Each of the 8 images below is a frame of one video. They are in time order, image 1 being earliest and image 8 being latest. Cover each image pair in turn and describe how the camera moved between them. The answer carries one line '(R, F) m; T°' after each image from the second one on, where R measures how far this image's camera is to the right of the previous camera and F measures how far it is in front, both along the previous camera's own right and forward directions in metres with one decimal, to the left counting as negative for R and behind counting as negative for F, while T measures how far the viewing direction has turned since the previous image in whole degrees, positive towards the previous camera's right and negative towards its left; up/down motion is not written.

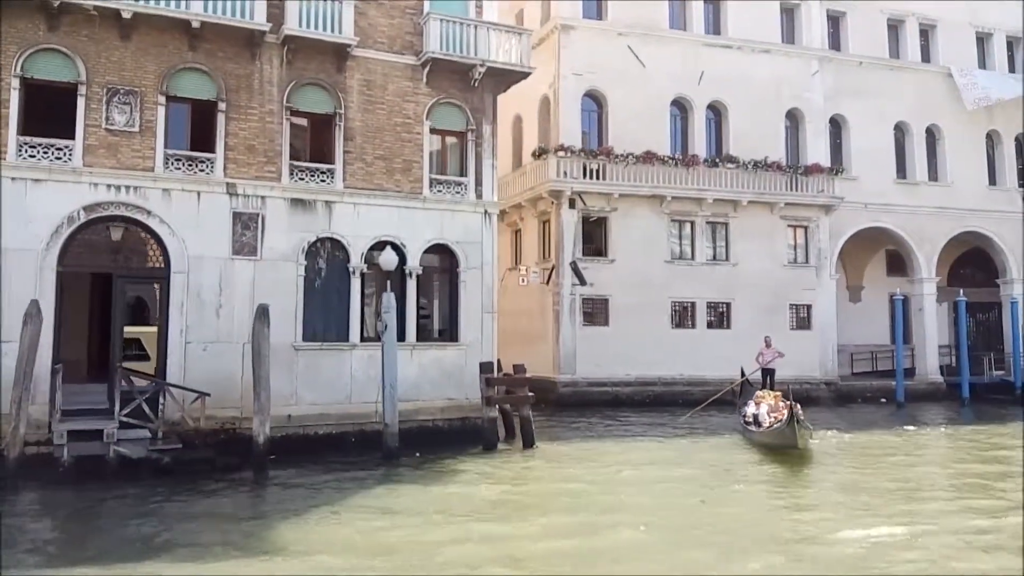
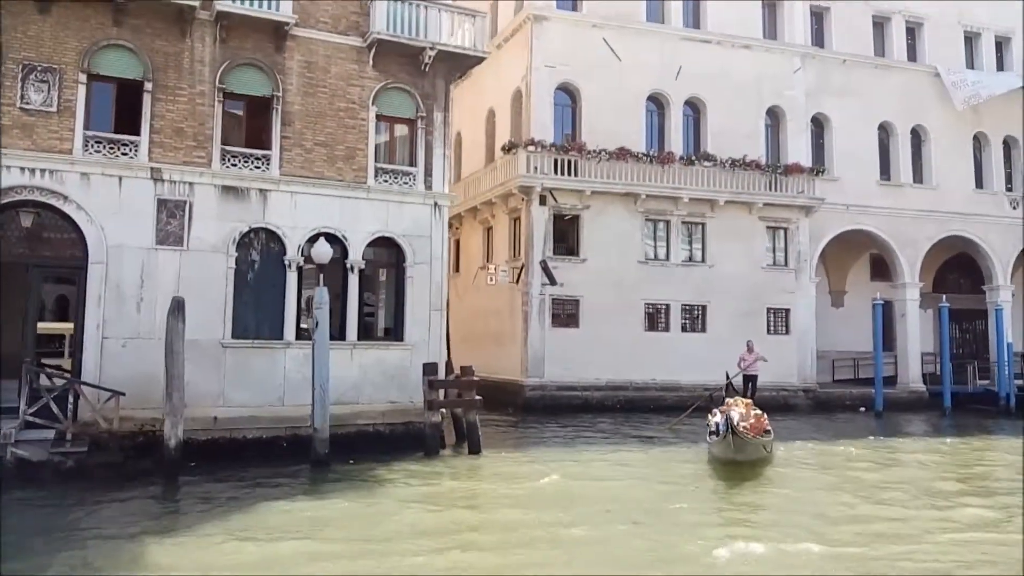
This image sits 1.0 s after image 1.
(+0.8, +0.8) m; 0°
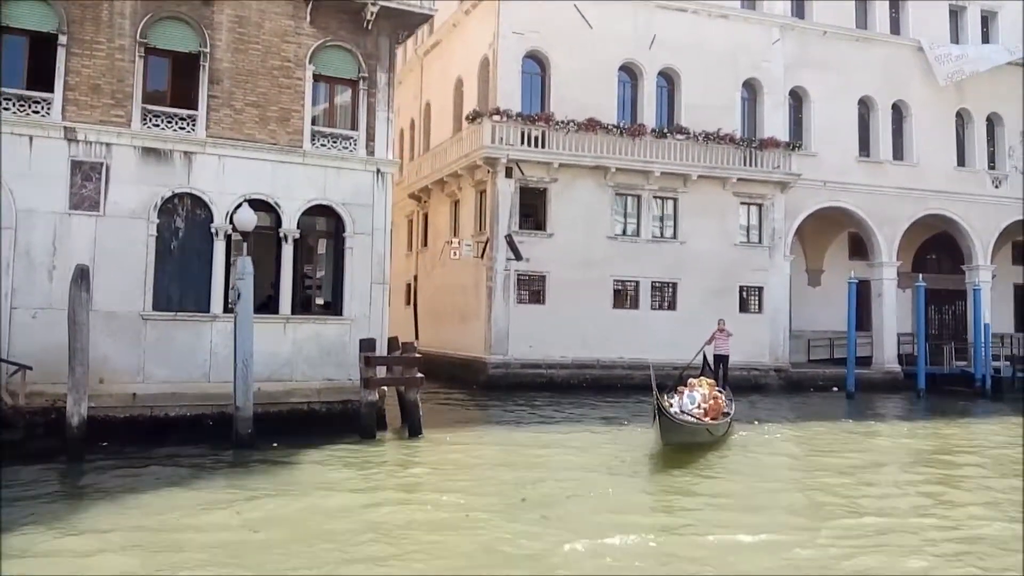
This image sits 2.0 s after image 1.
(+0.7, +0.7) m; +1°
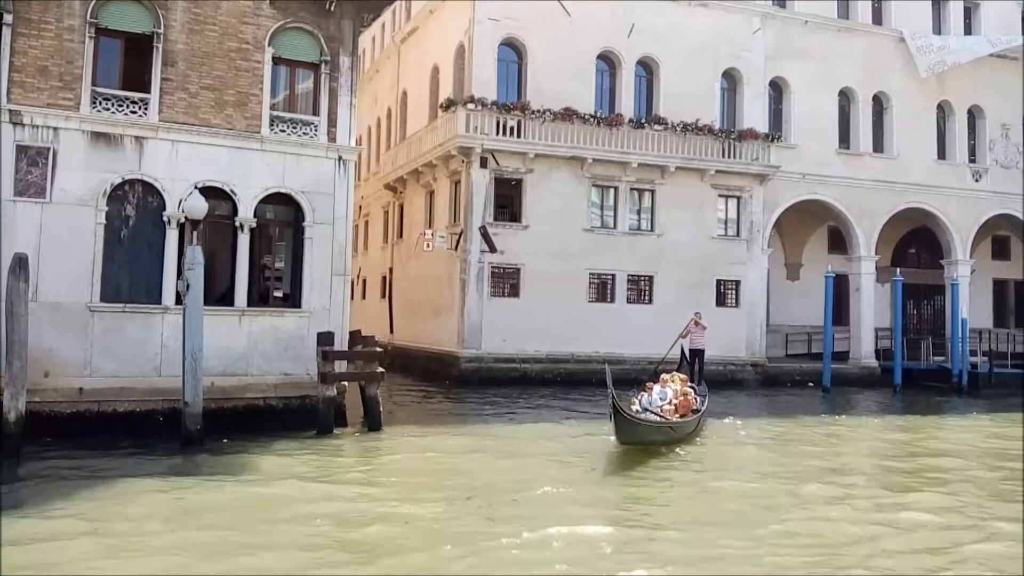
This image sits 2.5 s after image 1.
(+0.3, +0.3) m; +1°
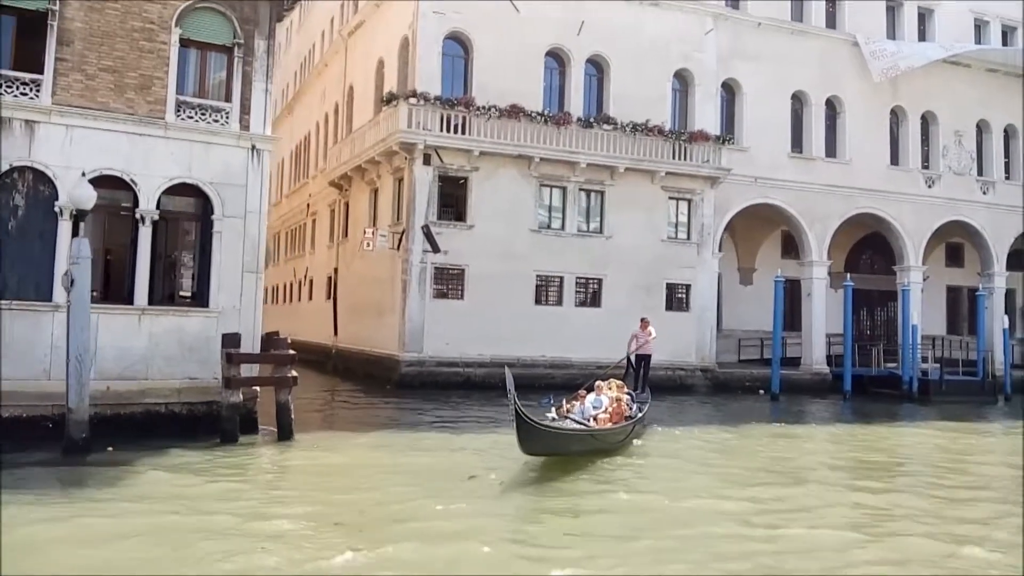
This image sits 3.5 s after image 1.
(+0.7, +0.6) m; +2°
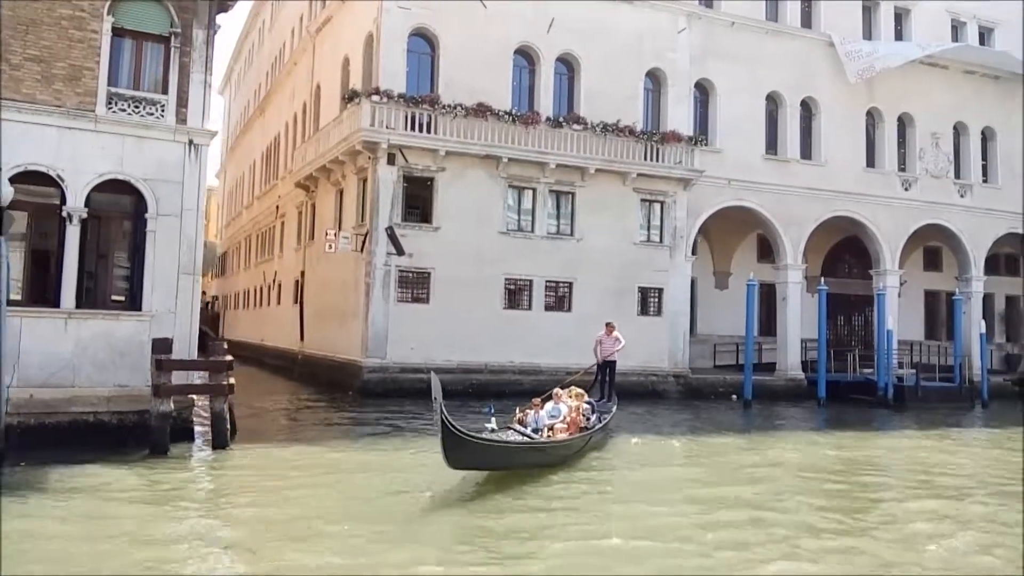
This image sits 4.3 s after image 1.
(+0.5, +0.5) m; +1°
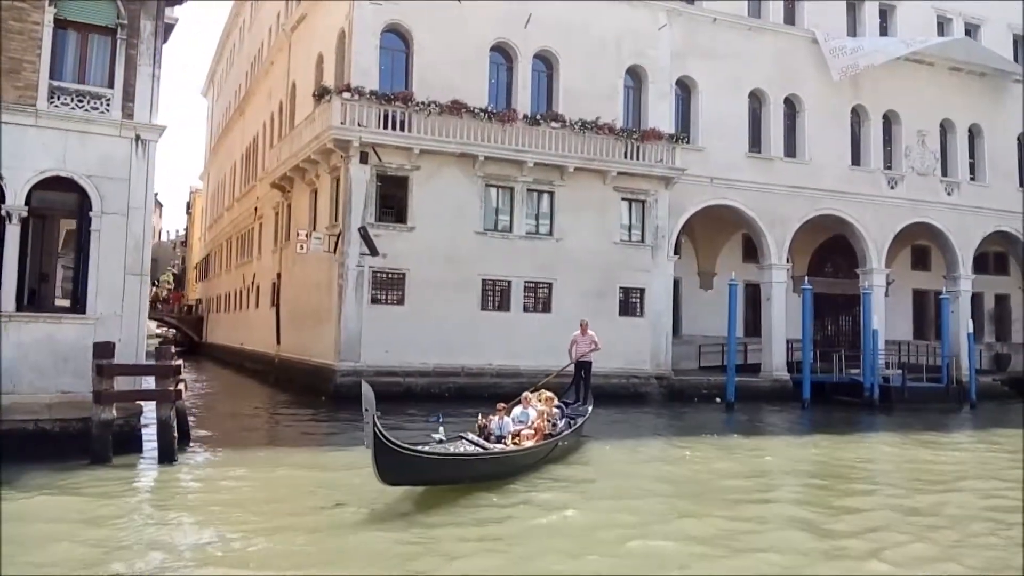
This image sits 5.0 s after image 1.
(+0.4, +0.4) m; 0°
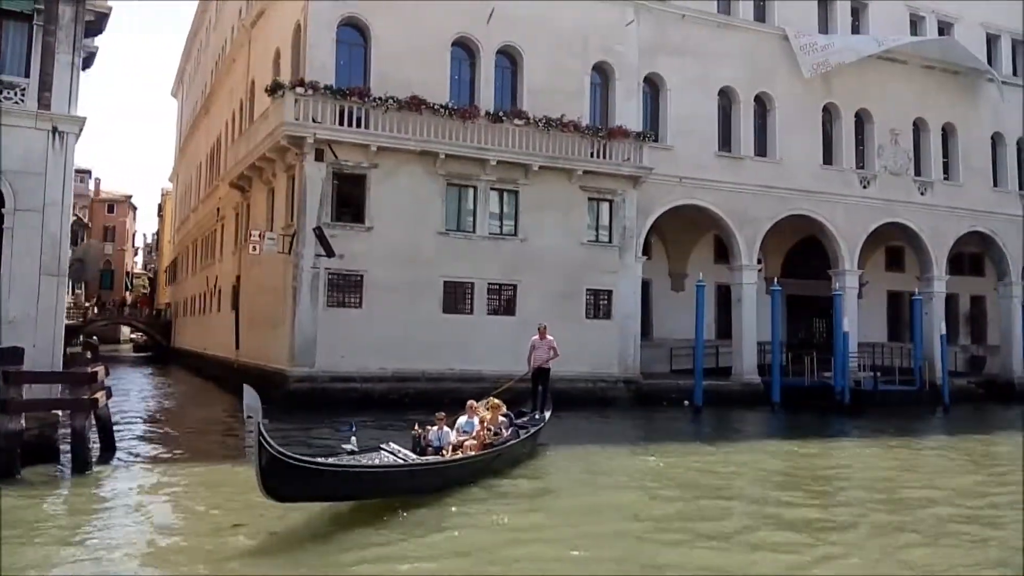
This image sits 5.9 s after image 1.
(+0.5, +0.6) m; +1°
